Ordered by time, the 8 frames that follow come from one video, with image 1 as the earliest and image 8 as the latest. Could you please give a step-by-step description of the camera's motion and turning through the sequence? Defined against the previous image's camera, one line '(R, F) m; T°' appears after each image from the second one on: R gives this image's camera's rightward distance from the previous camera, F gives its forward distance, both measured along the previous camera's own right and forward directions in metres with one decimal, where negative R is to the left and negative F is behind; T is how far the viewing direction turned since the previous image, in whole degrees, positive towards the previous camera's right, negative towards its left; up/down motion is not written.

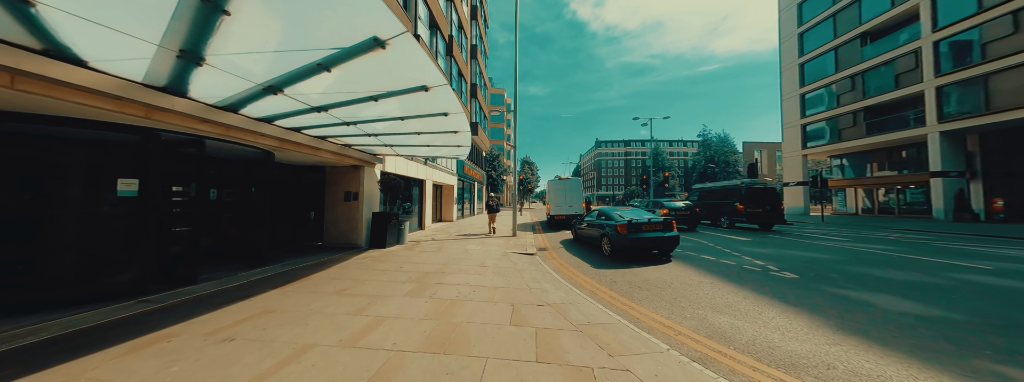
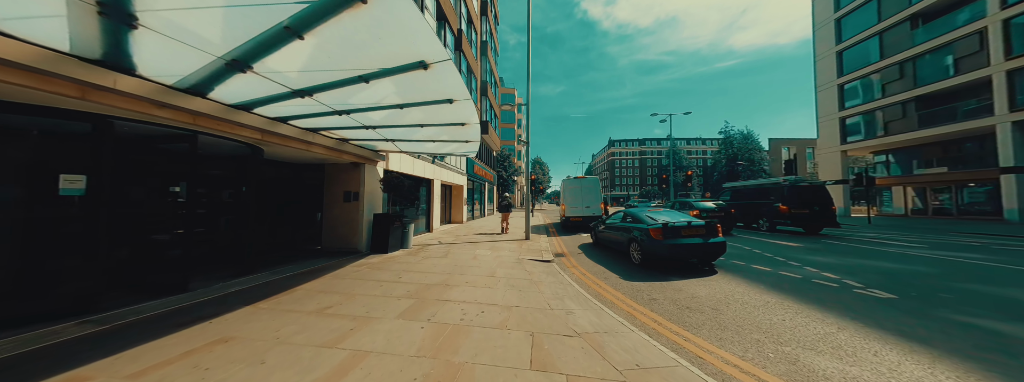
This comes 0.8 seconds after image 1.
(-0.1, +0.9) m; -3°
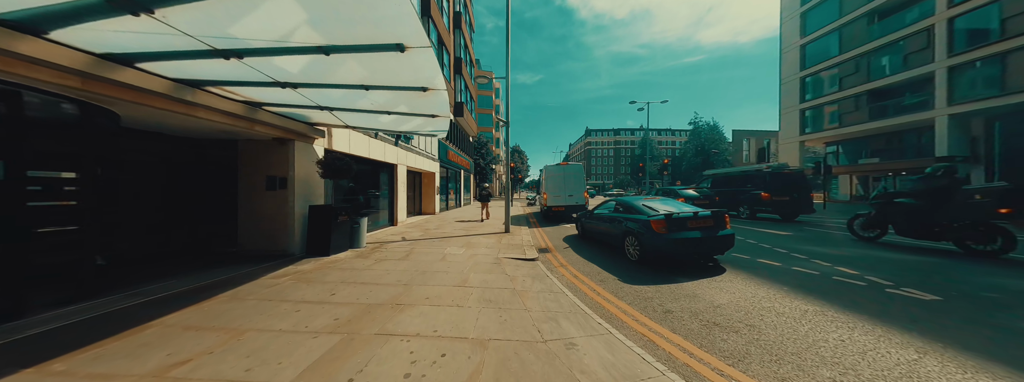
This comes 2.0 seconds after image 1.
(0.0, +1.2) m; +5°
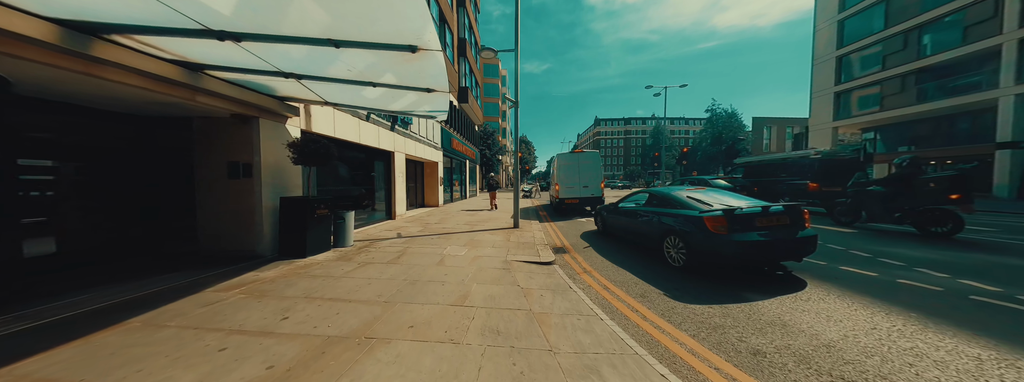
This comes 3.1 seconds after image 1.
(-0.1, +1.1) m; -2°
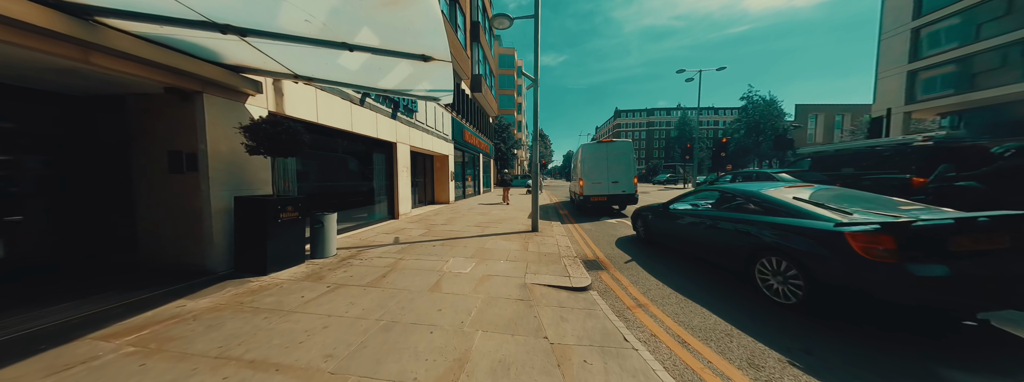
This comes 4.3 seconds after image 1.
(-0.1, +1.3) m; -4°
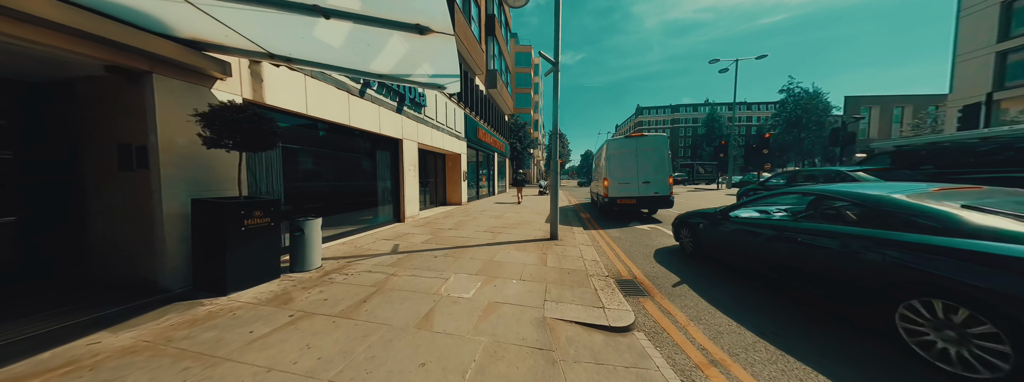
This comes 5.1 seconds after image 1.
(0.0, +0.9) m; -4°
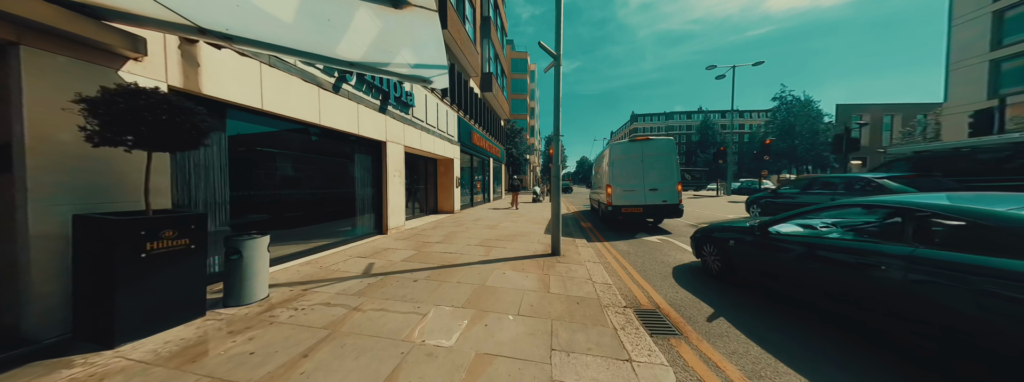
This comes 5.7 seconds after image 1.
(0.0, +0.7) m; +1°
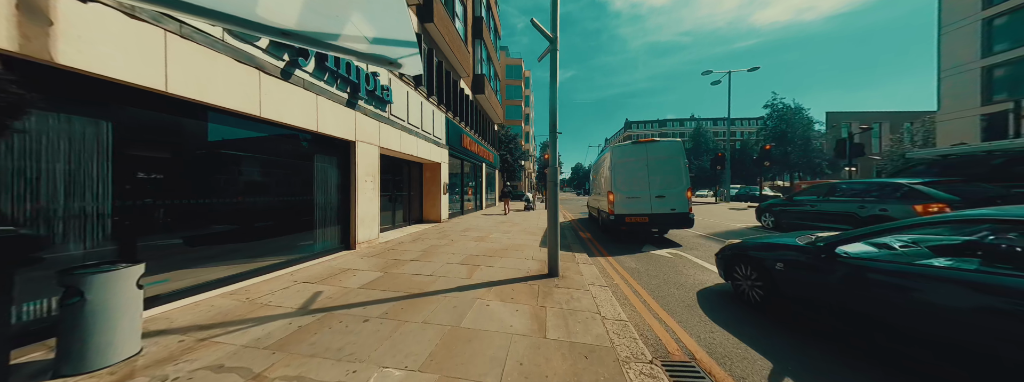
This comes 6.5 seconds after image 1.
(+0.1, +0.9) m; +1°
